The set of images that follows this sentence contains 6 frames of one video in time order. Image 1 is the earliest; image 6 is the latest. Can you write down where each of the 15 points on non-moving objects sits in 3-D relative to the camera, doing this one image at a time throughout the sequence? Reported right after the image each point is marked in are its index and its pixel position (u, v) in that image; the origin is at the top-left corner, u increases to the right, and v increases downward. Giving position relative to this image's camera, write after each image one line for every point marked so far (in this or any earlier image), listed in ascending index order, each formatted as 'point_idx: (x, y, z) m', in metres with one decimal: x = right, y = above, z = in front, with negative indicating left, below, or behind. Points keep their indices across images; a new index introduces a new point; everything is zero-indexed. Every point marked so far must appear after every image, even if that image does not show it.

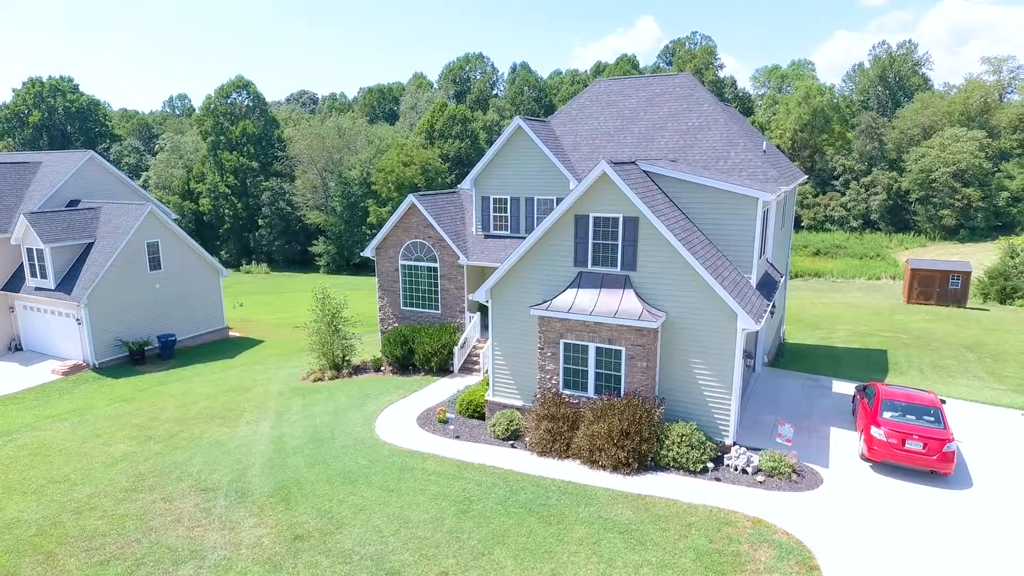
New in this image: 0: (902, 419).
0: (+8.2, -2.7, +14.2) m
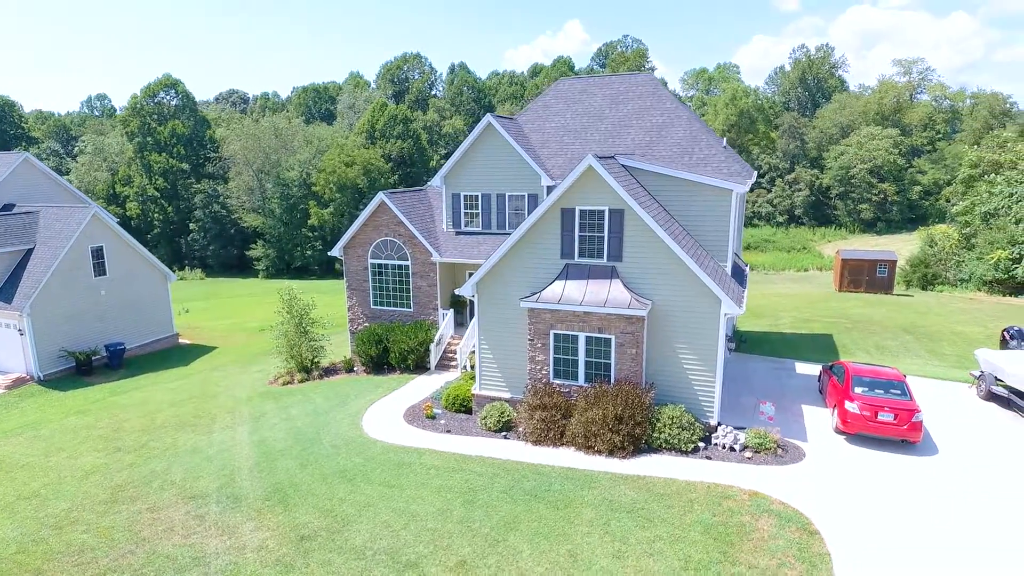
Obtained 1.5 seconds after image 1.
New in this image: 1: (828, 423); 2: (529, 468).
0: (+8.2, -2.3, +15.2) m
1: (+7.6, -3.2, +16.1) m
2: (+0.4, -3.8, +14.4) m
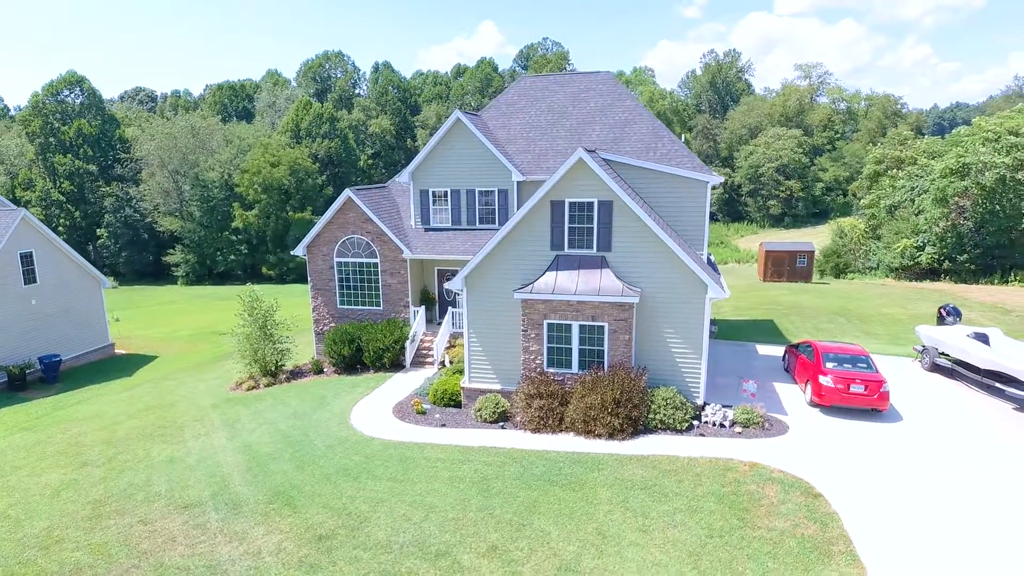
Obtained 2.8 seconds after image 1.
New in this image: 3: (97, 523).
0: (+8.1, -1.9, +16.5) m
1: (+7.5, -2.8, +17.3) m
2: (+0.5, -3.6, +14.7) m
3: (-8.5, -4.8, +13.8) m
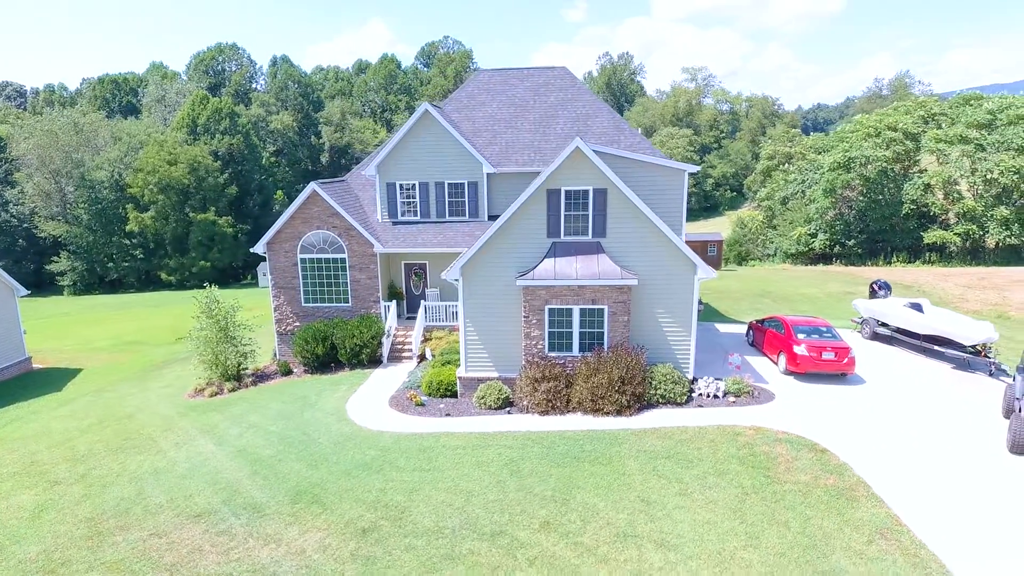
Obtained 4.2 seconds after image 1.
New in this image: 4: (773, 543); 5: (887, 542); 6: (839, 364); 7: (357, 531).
0: (+8.0, -1.3, +18.1) m
1: (+7.3, -2.2, +18.8) m
2: (+0.9, -3.3, +15.1) m
3: (-7.8, -4.8, +12.8) m
4: (+4.2, -4.1, +10.9) m
5: (+5.9, -4.0, +10.5) m
6: (+8.4, -2.0, +17.3) m
7: (-2.8, -4.4, +12.3) m
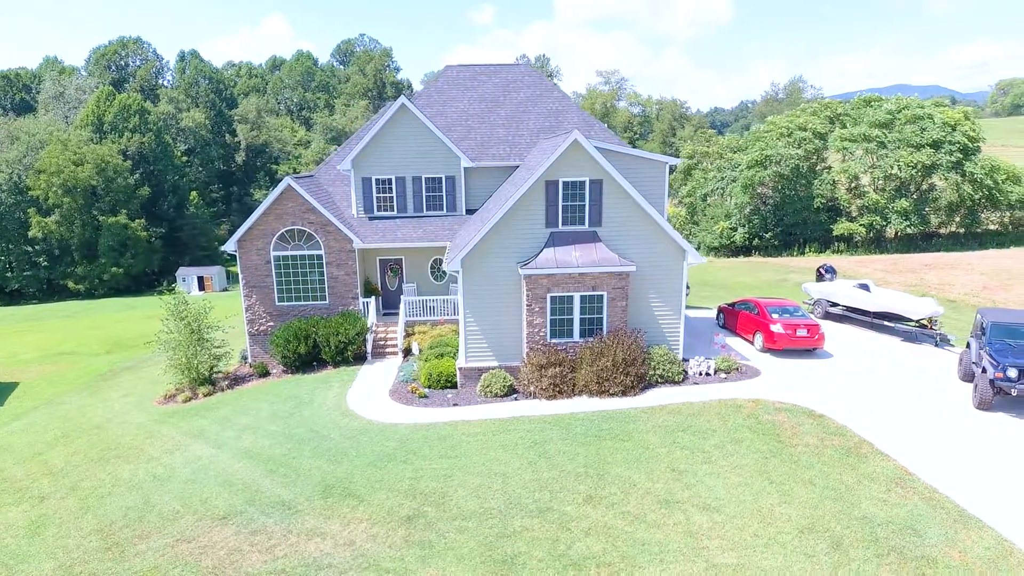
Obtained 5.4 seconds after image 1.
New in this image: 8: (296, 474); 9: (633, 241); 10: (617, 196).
0: (+7.9, -0.8, +19.5) m
1: (+7.1, -1.8, +20.1) m
2: (+1.3, -3.0, +15.6) m
3: (-7.0, -4.7, +12.1) m
4: (+5.1, -3.7, +11.8) m
5: (+6.8, -3.5, +11.7) m
6: (+8.3, -1.5, +18.8) m
7: (-2.0, -4.2, +12.3) m
8: (-4.5, -3.9, +14.1) m
9: (+3.2, +1.2, +17.7) m
10: (+2.7, +2.4, +17.5) m
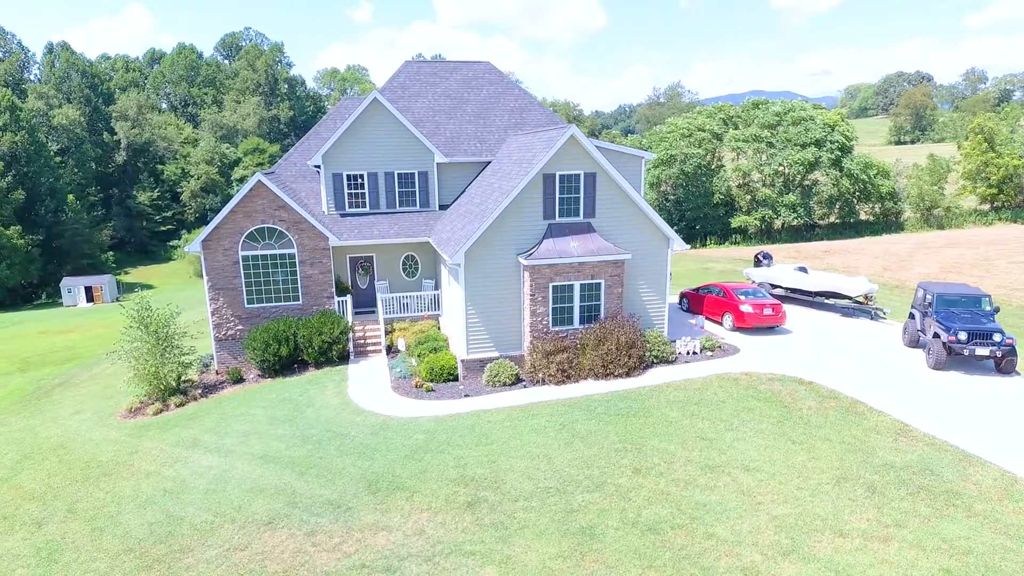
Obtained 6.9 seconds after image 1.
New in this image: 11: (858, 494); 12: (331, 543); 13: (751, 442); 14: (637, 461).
0: (+7.5, -0.3, +21.2) m
1: (+6.6, -1.3, +21.7) m
2: (+1.7, -2.7, +16.2) m
3: (-5.8, -4.7, +11.4) m
4: (+6.2, -3.2, +13.2) m
5: (+7.9, -3.0, +13.4) m
6: (+8.1, -0.9, +20.6) m
7: (-0.9, -4.0, +12.4) m
8: (-3.7, -3.8, +13.8) m
9: (+3.0, +1.6, +18.7) m
10: (+2.6, +2.7, +18.3) m
11: (+6.0, -3.6, +11.7) m
12: (-3.1, -4.4, +11.6) m
13: (+4.9, -3.2, +13.9) m
14: (+2.5, -3.5, +13.4) m
